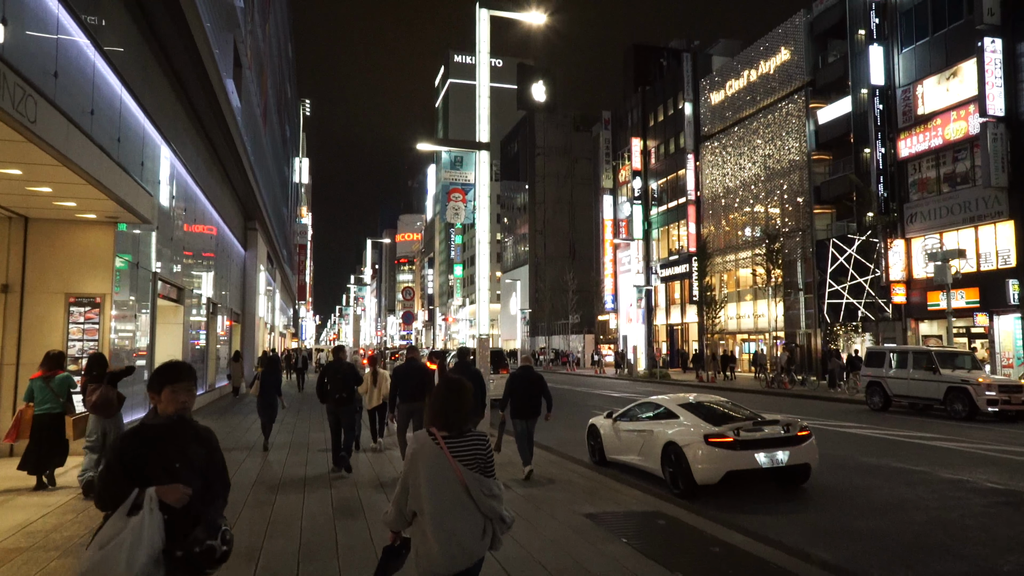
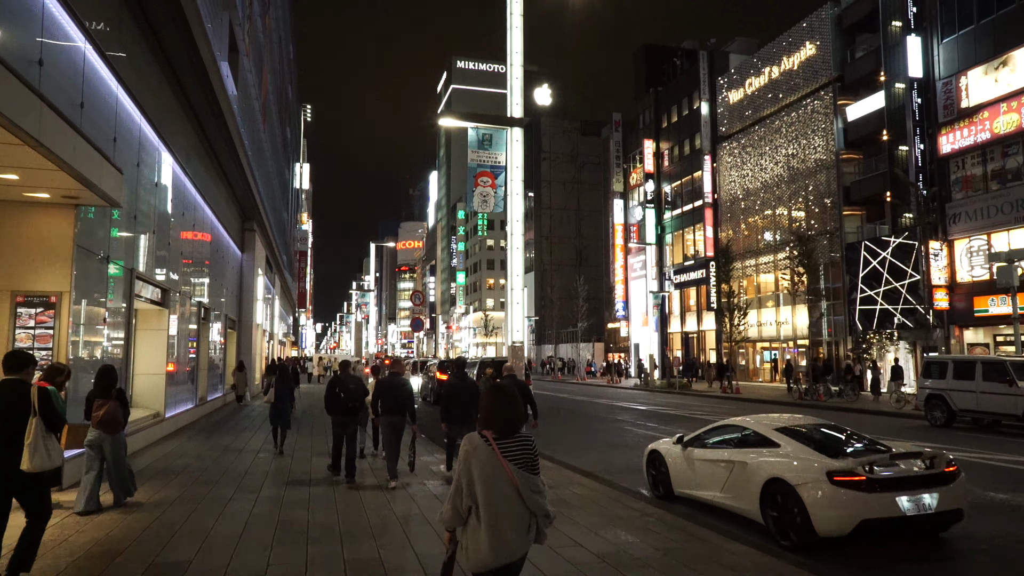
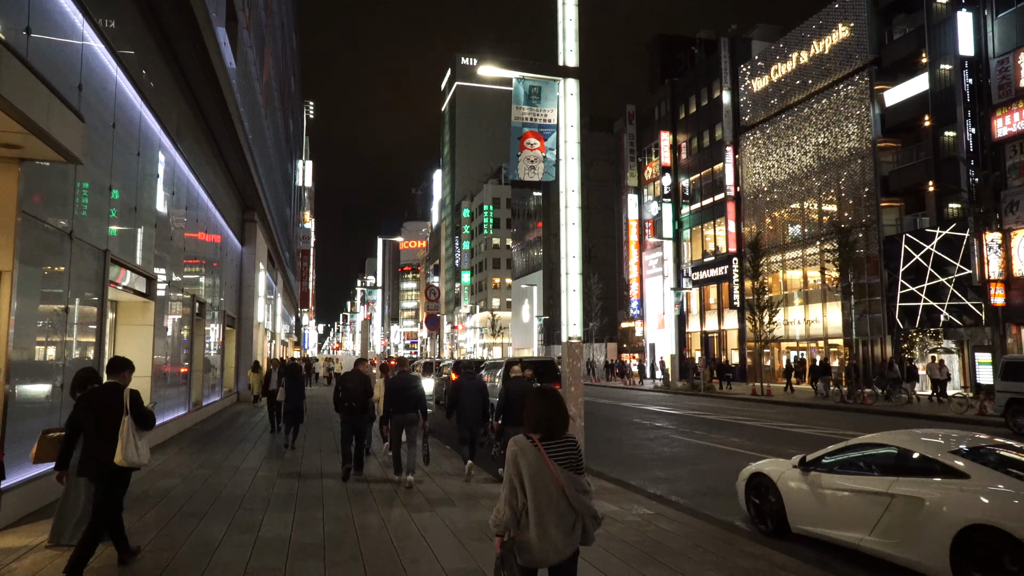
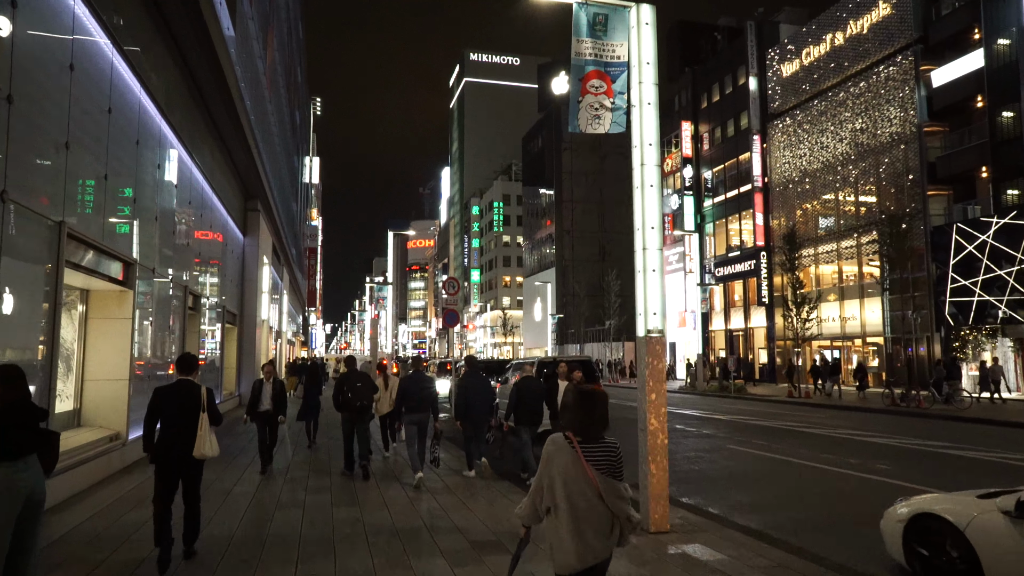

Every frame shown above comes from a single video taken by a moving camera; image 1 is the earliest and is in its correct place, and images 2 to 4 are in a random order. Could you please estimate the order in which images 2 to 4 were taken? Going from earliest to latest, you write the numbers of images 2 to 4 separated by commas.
2, 3, 4
